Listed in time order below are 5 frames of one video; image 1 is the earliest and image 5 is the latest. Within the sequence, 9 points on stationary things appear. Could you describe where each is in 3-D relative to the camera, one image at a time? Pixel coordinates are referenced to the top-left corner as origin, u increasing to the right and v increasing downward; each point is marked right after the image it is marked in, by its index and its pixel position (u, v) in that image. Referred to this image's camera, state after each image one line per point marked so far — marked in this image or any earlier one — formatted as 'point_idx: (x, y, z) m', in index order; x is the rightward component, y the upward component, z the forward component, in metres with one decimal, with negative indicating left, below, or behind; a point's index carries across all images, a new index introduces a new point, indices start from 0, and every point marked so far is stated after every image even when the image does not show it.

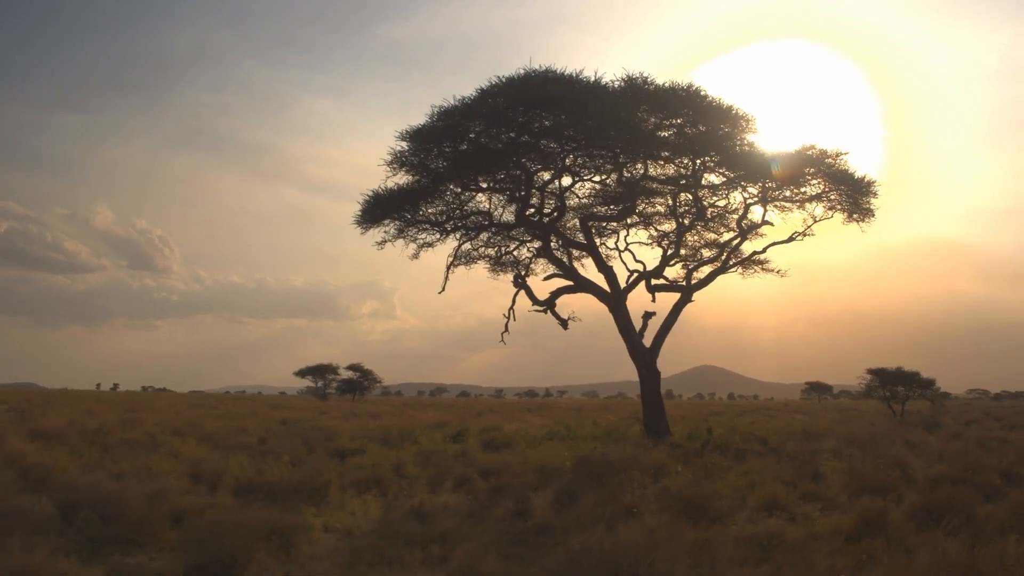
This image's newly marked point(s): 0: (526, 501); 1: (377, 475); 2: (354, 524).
0: (+0.2, -3.0, +10.1) m
1: (-2.3, -3.2, +11.9) m
2: (-1.9, -2.8, +8.6) m
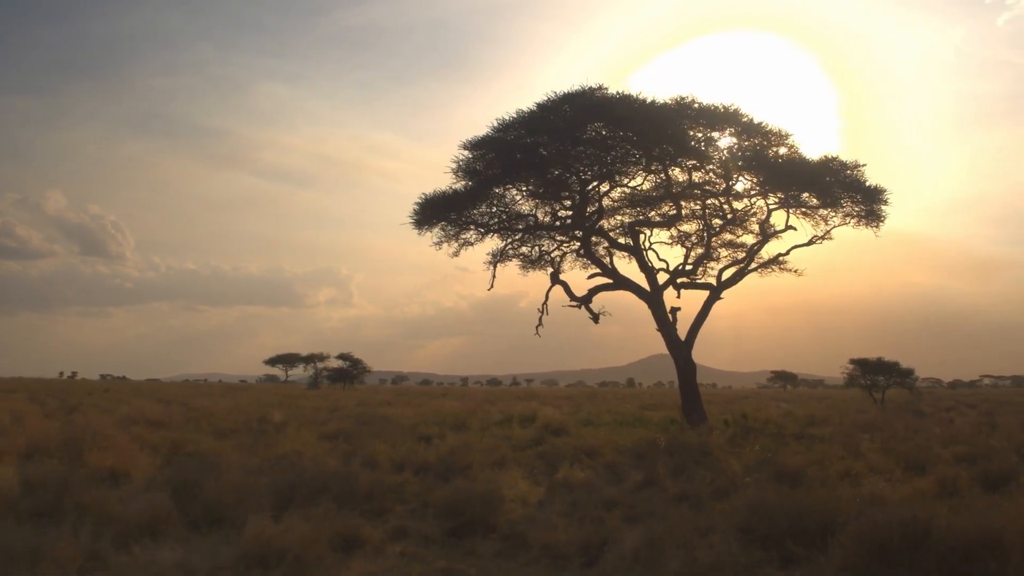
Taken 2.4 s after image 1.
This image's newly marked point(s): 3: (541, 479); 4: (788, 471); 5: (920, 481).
0: (+2.3, -3.1, +11.9) m
1: (-0.3, -3.3, +13.6) m
2: (+0.2, -3.0, +10.4) m
3: (+0.5, -3.1, +11.7) m
4: (+4.6, -3.1, +11.9) m
5: (+6.6, -3.1, +11.3) m
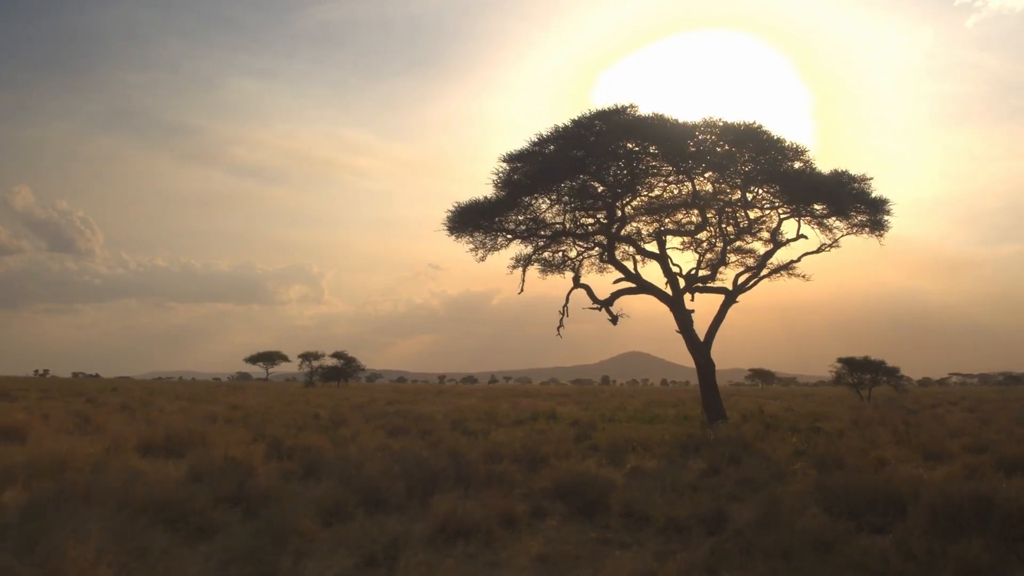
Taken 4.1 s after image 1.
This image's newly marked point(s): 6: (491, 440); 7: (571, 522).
0: (+3.7, -3.3, +13.4) m
1: (+1.1, -3.4, +15.0) m
2: (+1.7, -3.2, +11.8) m
3: (+1.9, -3.3, +13.1) m
4: (+6.0, -3.3, +13.5) m
5: (+8.0, -3.3, +12.9) m
6: (-0.5, -3.4, +16.1) m
7: (+0.7, -2.8, +8.5) m
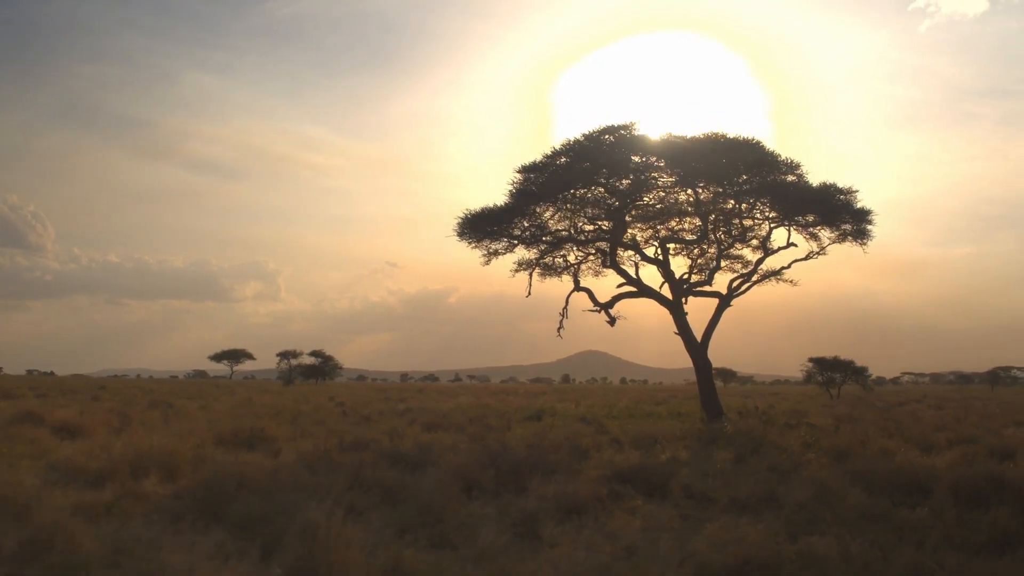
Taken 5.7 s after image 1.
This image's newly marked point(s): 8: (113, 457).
0: (+4.7, -3.5, +14.8) m
1: (+2.0, -3.6, +16.3) m
2: (+2.7, -3.3, +13.1) m
3: (+2.9, -3.5, +14.5) m
4: (+7.0, -3.5, +15.0) m
5: (+8.9, -3.4, +14.6) m
6: (+0.3, -3.6, +17.3) m
7: (+1.9, -3.0, +9.8) m
8: (-6.1, -2.6, +10.8) m
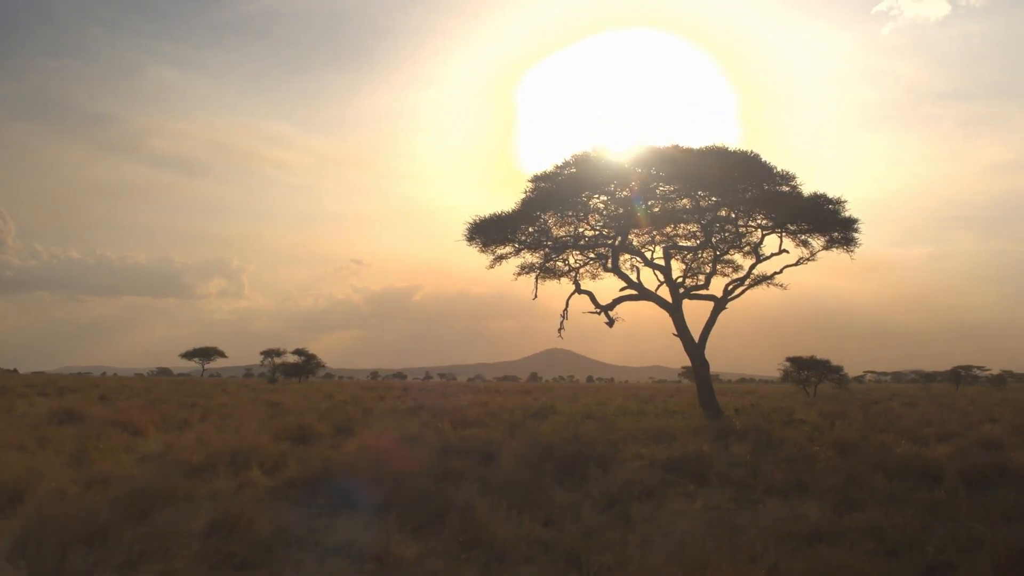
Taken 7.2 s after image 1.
0: (+5.5, -3.6, +16.2) m
1: (+2.7, -3.7, +17.6) m
2: (+3.6, -3.5, +14.4) m
3: (+3.7, -3.6, +15.8) m
4: (+7.8, -3.7, +16.5) m
5: (+9.8, -3.6, +16.1) m
6: (+1.0, -3.7, +18.5) m
7: (+2.9, -3.1, +11.0) m
8: (-5.1, -2.7, +11.7) m
